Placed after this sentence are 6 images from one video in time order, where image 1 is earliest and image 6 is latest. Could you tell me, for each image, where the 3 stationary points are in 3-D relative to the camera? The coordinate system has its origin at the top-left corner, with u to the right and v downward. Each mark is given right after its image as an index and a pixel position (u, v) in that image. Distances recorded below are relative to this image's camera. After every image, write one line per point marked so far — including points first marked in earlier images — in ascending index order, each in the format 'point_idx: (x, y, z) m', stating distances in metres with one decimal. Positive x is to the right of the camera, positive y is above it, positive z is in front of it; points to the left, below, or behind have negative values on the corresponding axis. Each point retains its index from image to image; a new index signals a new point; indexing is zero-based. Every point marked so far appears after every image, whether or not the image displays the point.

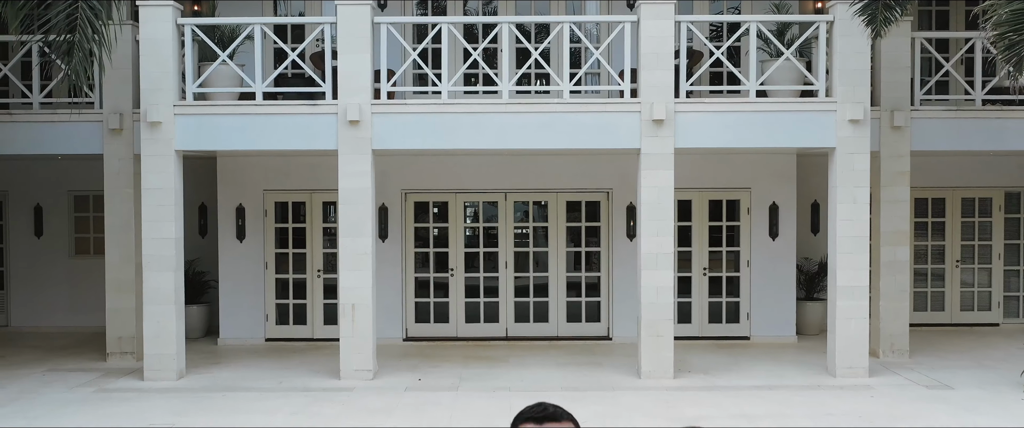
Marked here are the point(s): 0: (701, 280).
0: (+1.6, -0.5, +8.4) m
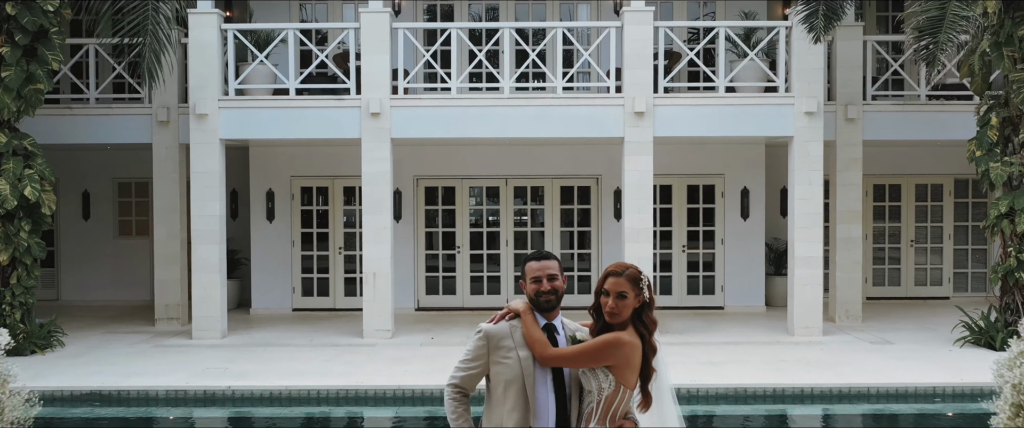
0: (+1.6, -0.4, +9.4) m
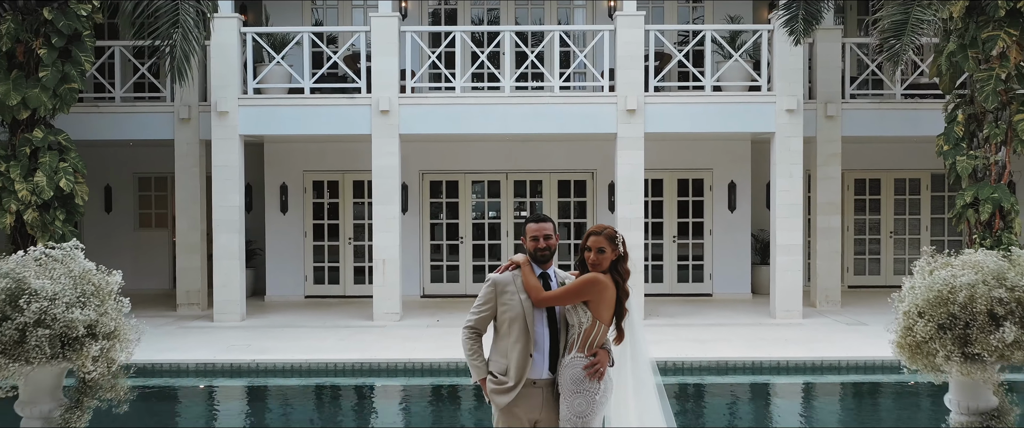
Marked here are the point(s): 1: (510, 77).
0: (+1.6, -0.3, +10.0) m
1: (0.0, +1.2, +8.8) m
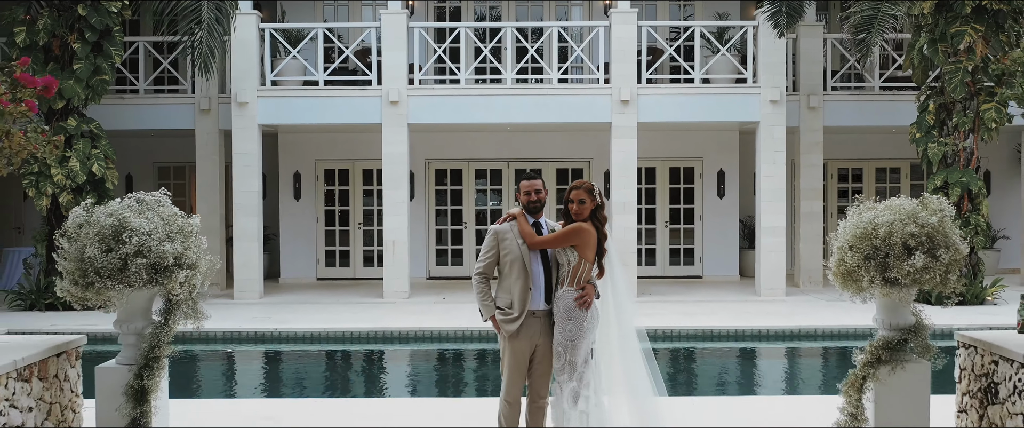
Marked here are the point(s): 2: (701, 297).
0: (+1.6, -0.2, +10.5) m
1: (0.0, +1.4, +9.4) m
2: (+1.7, -0.7, +8.7) m
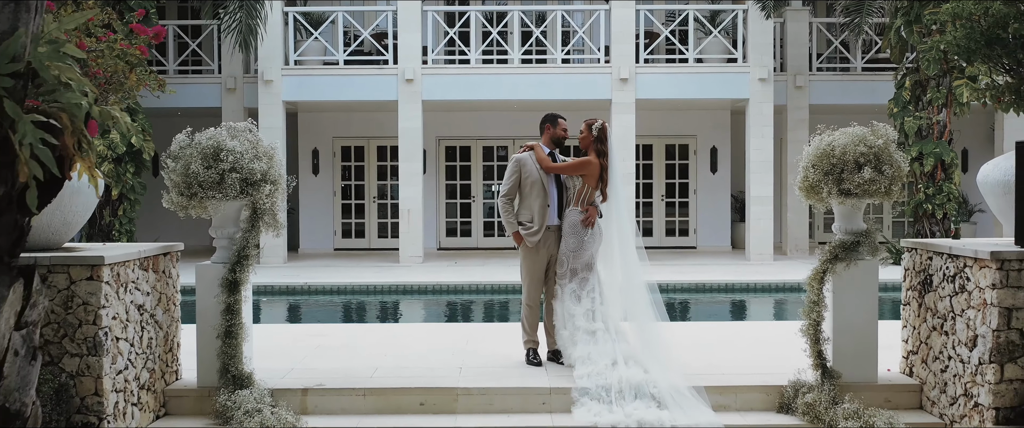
0: (+1.7, +0.1, +11.2) m
1: (+0.1, +1.6, +10.0) m
2: (+1.7, -0.4, +9.4) m
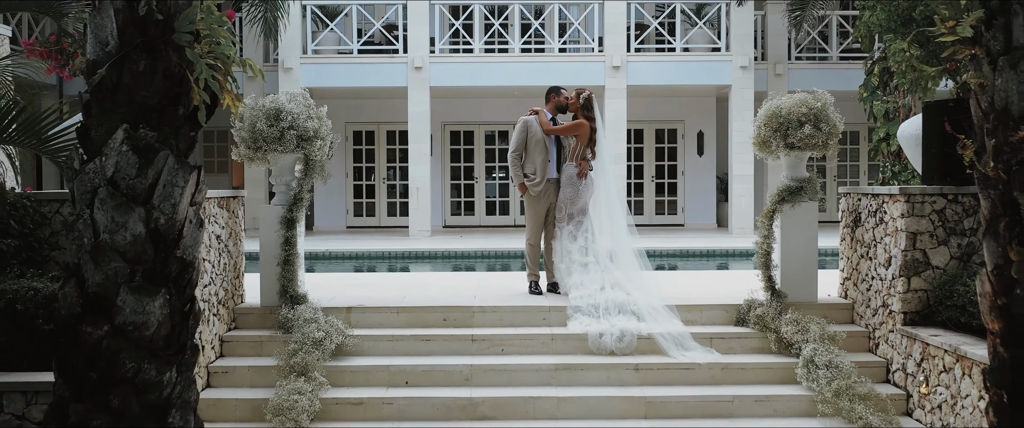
0: (+1.7, +0.3, +12.0) m
1: (+0.1, +1.9, +10.8) m
2: (+1.7, -0.2, +10.2) m
